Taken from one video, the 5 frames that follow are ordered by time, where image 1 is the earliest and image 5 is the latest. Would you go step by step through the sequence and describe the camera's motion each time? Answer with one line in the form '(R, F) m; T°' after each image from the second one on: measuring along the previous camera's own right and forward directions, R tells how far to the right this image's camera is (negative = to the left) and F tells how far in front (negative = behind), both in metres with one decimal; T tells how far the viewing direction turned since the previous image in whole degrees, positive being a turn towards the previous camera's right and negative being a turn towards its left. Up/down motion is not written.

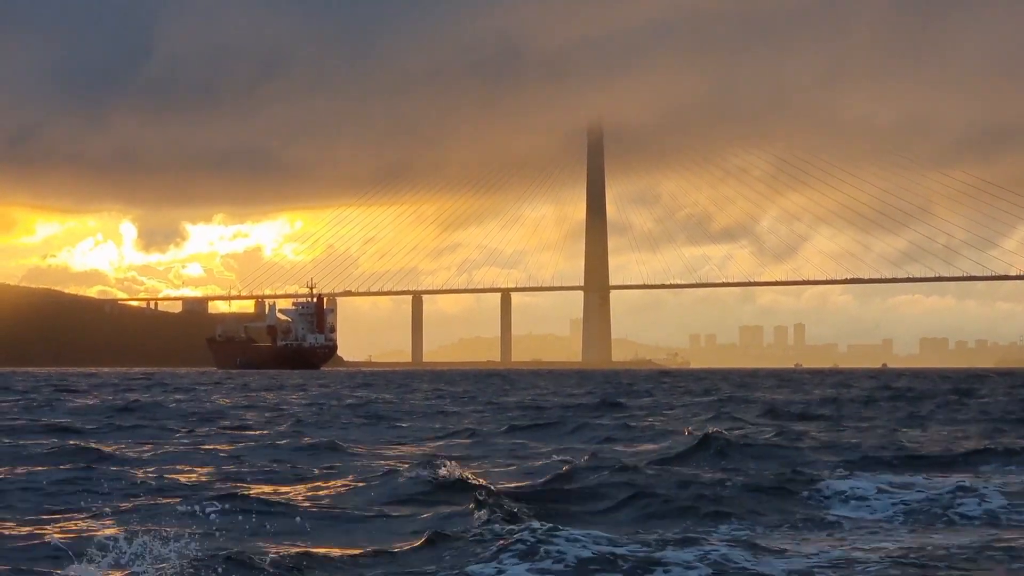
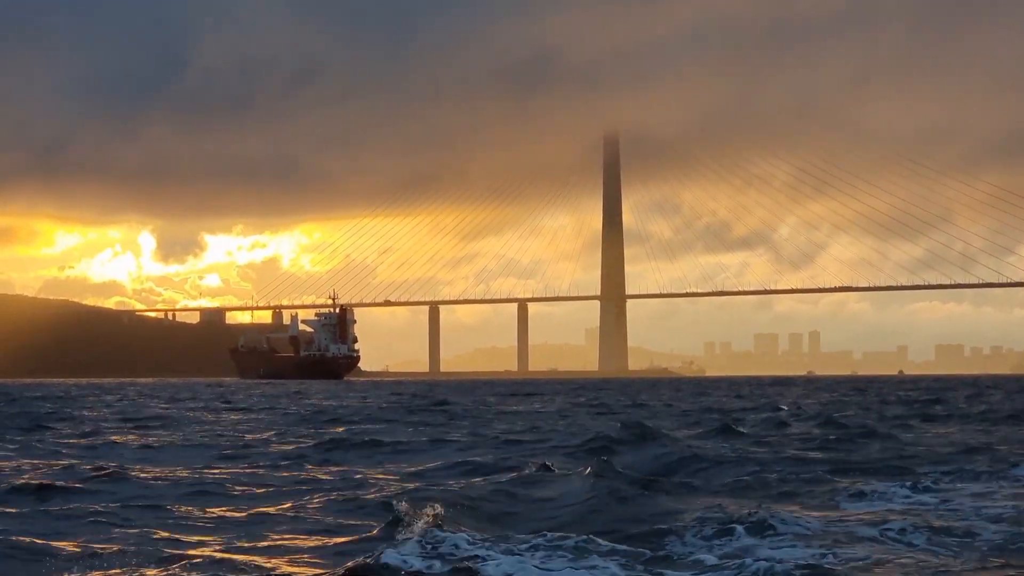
(-0.6, -0.7) m; -1°
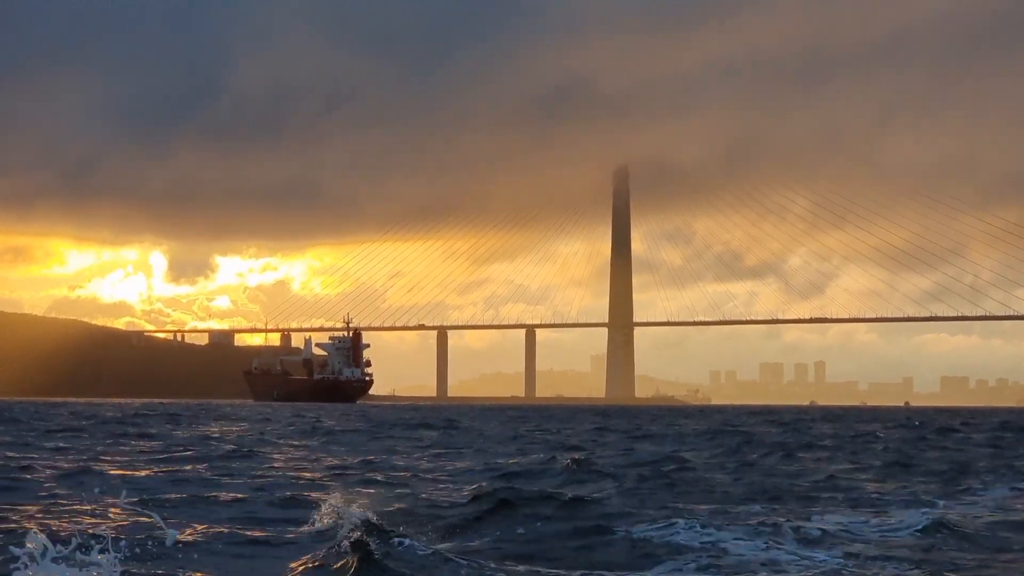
(-0.7, -0.8) m; 0°
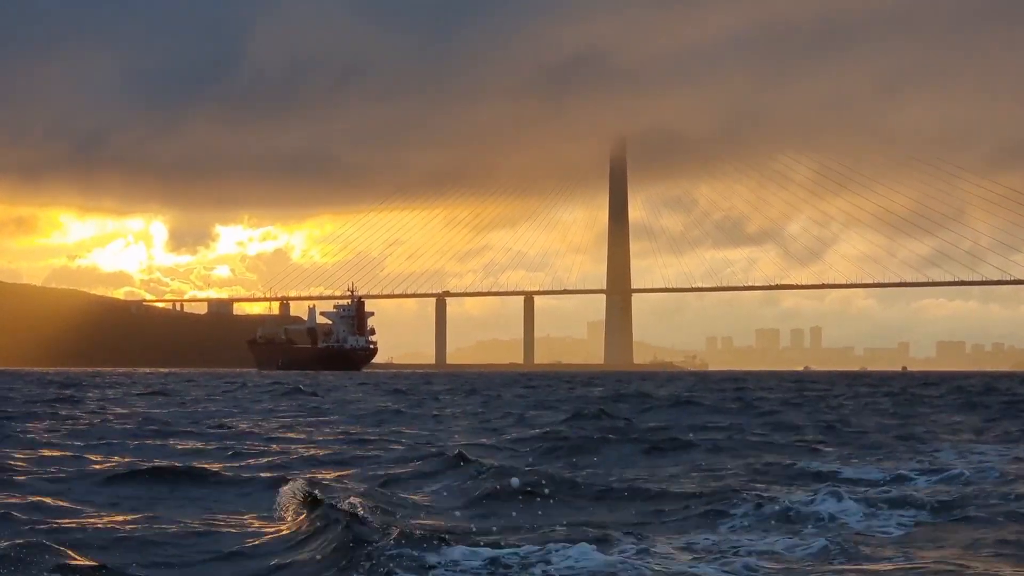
(-0.6, -0.6) m; 0°
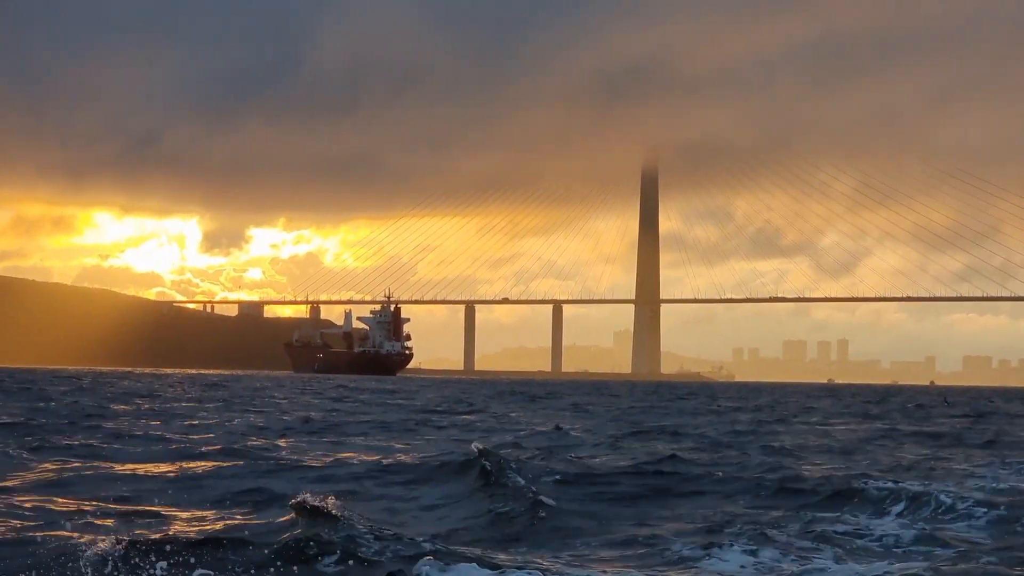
(-0.9, -0.9) m; -1°
